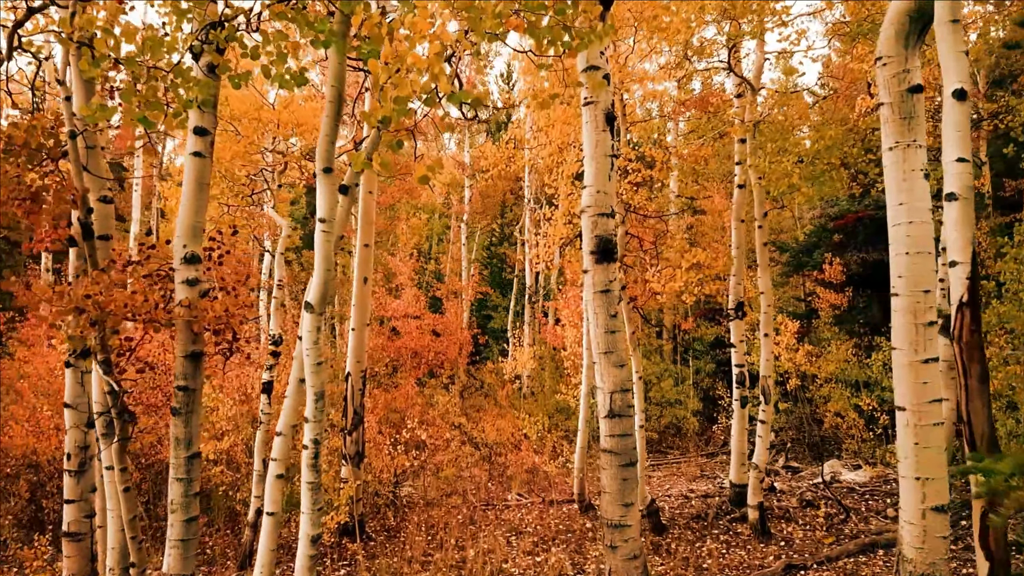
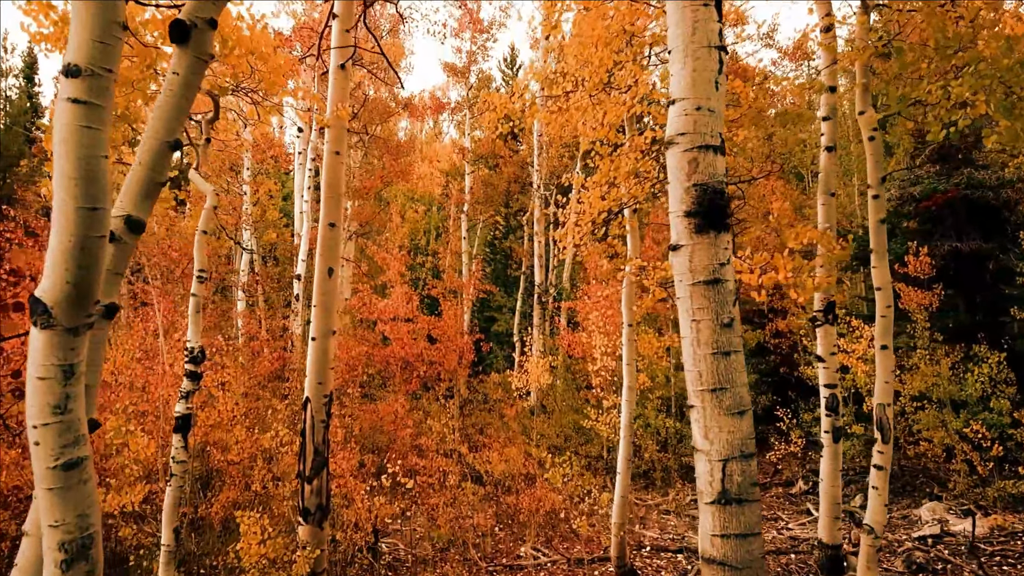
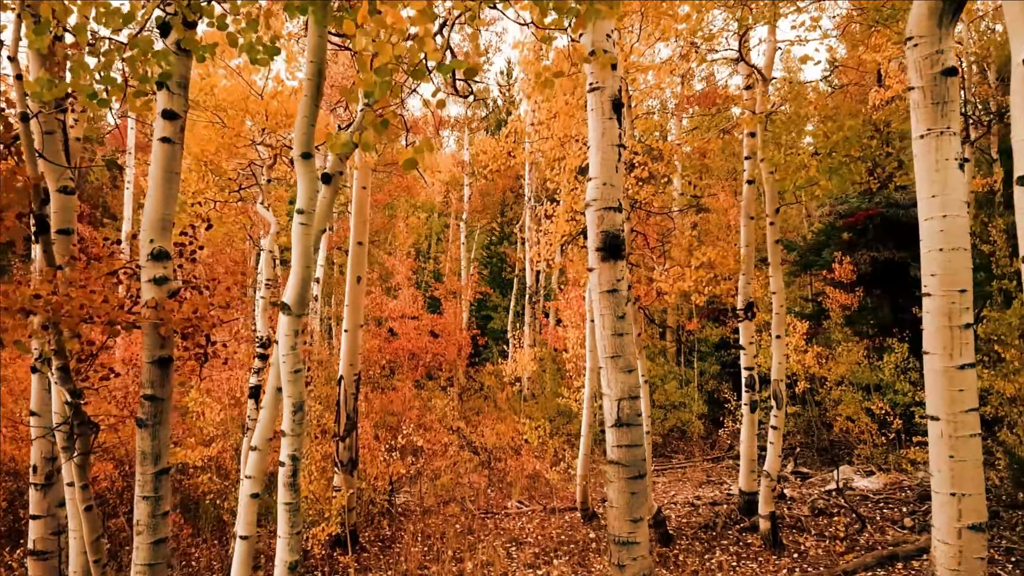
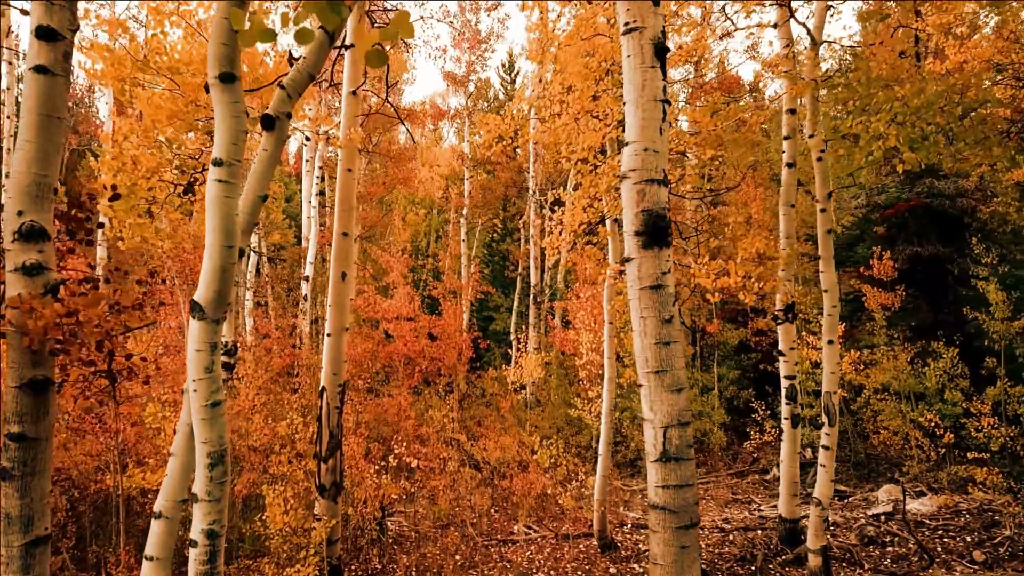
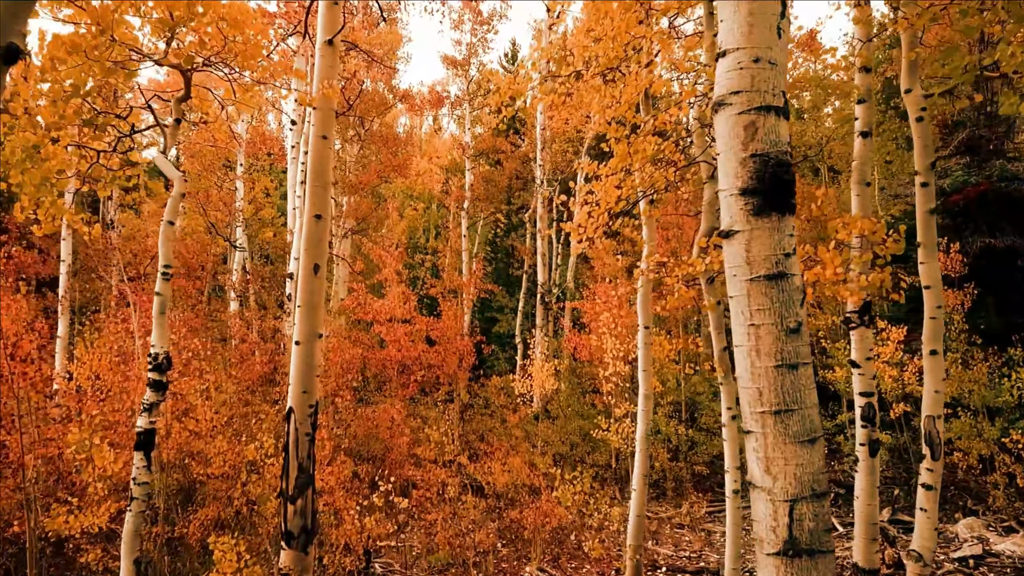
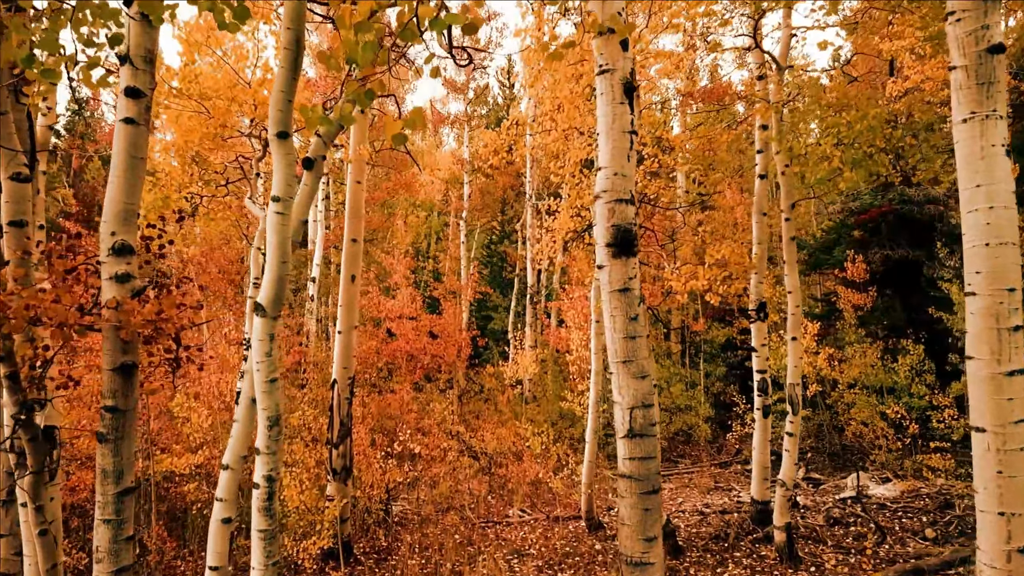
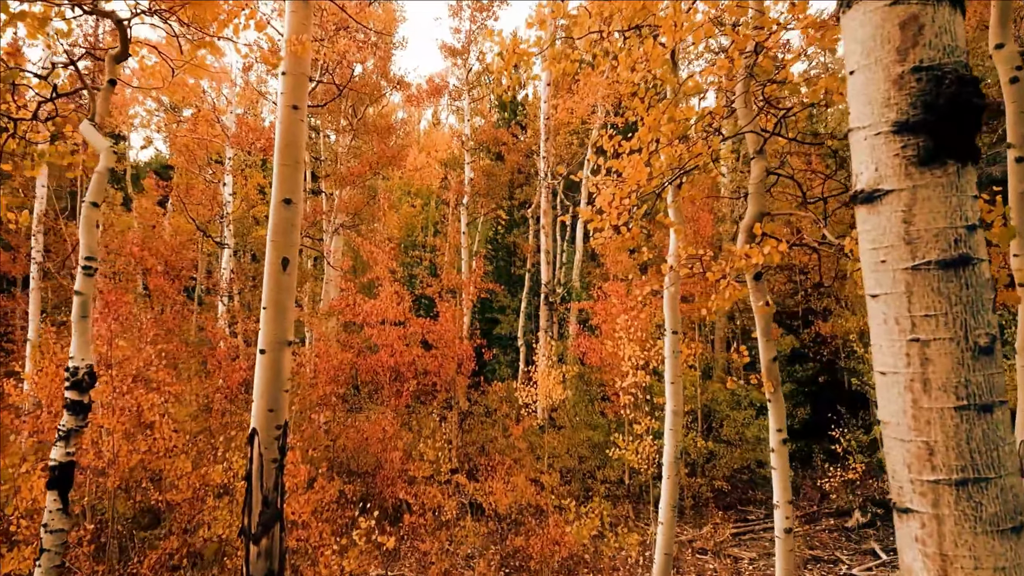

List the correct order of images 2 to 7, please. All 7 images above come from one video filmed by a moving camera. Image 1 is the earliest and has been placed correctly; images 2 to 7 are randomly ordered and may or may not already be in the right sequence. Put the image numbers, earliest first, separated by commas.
3, 6, 4, 2, 5, 7
